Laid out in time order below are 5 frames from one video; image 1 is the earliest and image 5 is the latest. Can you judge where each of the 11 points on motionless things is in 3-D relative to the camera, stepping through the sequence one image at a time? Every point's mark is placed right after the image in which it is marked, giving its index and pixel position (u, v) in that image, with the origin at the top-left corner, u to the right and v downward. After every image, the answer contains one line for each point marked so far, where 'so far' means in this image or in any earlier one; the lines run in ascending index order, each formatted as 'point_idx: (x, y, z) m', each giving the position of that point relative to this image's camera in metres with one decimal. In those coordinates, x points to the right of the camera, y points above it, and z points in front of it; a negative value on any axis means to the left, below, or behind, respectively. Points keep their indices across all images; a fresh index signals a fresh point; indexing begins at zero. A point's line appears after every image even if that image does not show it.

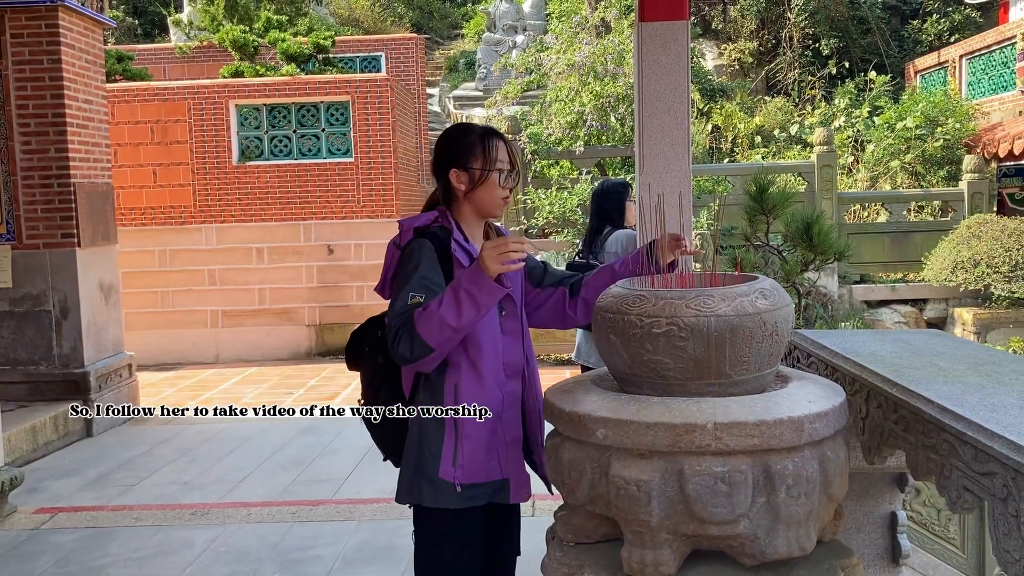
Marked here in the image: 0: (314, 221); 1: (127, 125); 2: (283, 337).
0: (-1.9, +0.6, +8.8) m
1: (-3.6, +1.5, +8.7) m
2: (-2.2, -0.5, +8.8) m
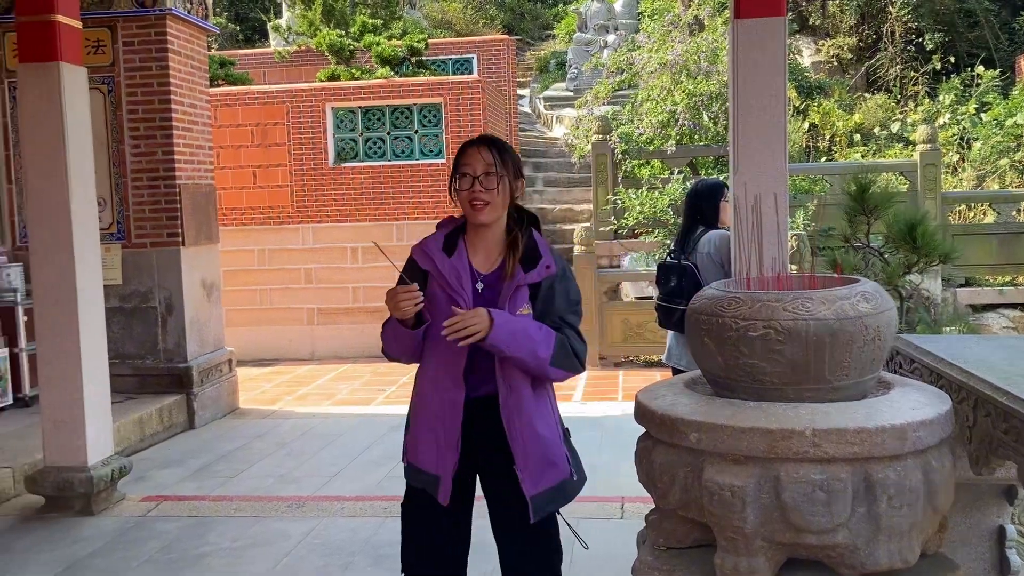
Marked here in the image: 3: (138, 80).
0: (-1.0, +0.6, +8.9) m
1: (-2.7, +1.5, +9.0) m
2: (-1.3, -0.5, +9.0) m
3: (-2.4, +1.4, +6.1) m
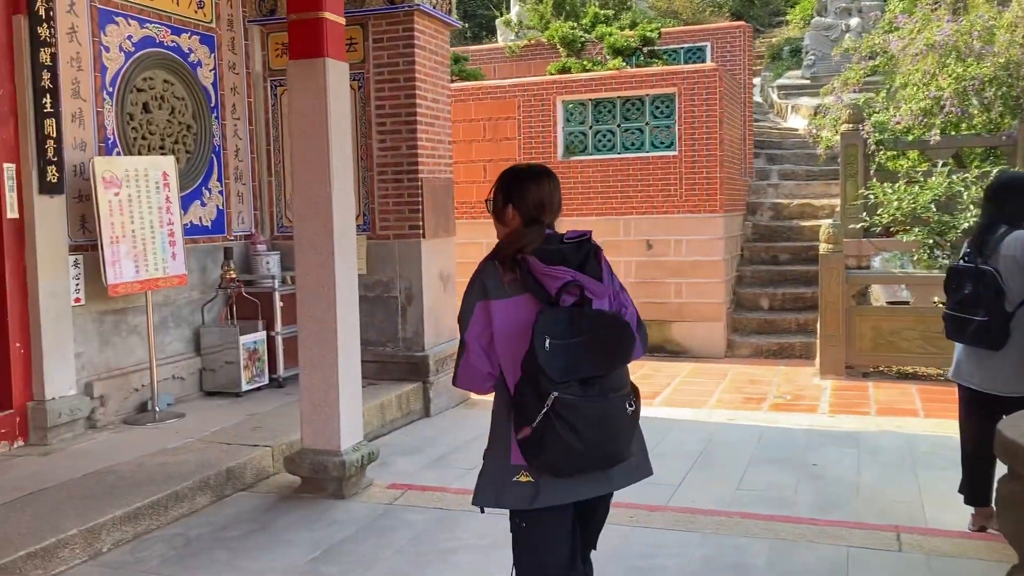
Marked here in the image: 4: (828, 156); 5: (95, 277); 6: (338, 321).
0: (+1.2, +0.7, +8.7) m
1: (-0.5, +1.6, +9.2) m
2: (+0.8, -0.4, +8.9) m
3: (-0.8, +1.4, +6.2) m
4: (+3.5, +1.5, +10.3) m
5: (-2.3, +0.1, +5.1) m
6: (-0.8, -0.1, +4.2) m
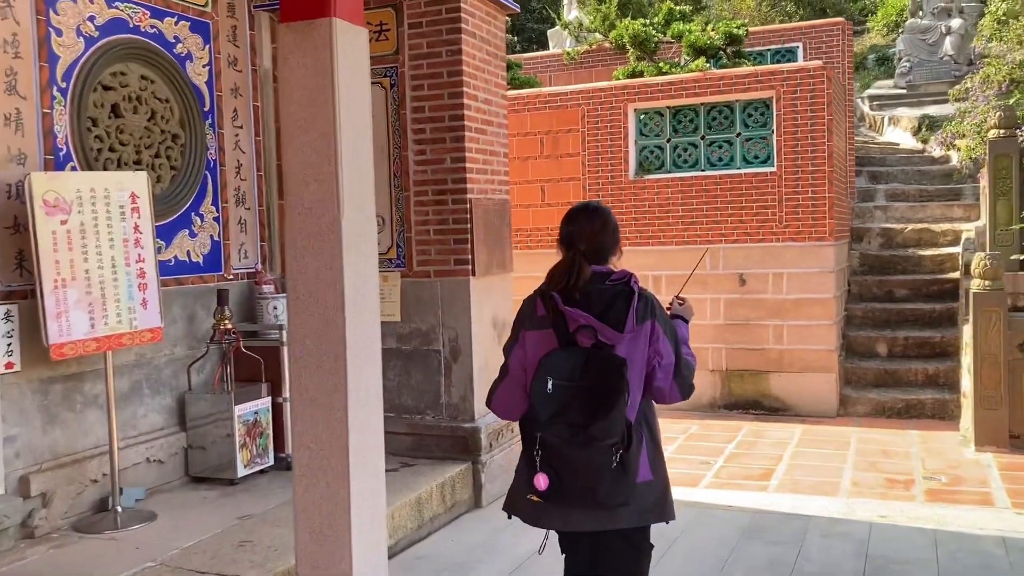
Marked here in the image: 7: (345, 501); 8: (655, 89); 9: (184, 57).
0: (+1.7, +0.3, +7.3) m
1: (0.0, +1.3, +7.8) m
2: (+1.4, -0.7, +7.4) m
3: (-0.5, +1.1, +4.9) m
4: (+4.1, +1.1, +8.8) m
5: (-1.9, -0.2, +3.8) m
6: (-0.5, -0.4, +2.8) m
7: (-0.5, -0.6, +2.8) m
8: (+1.1, +1.6, +7.4) m
9: (-1.6, +1.1, +4.6) m
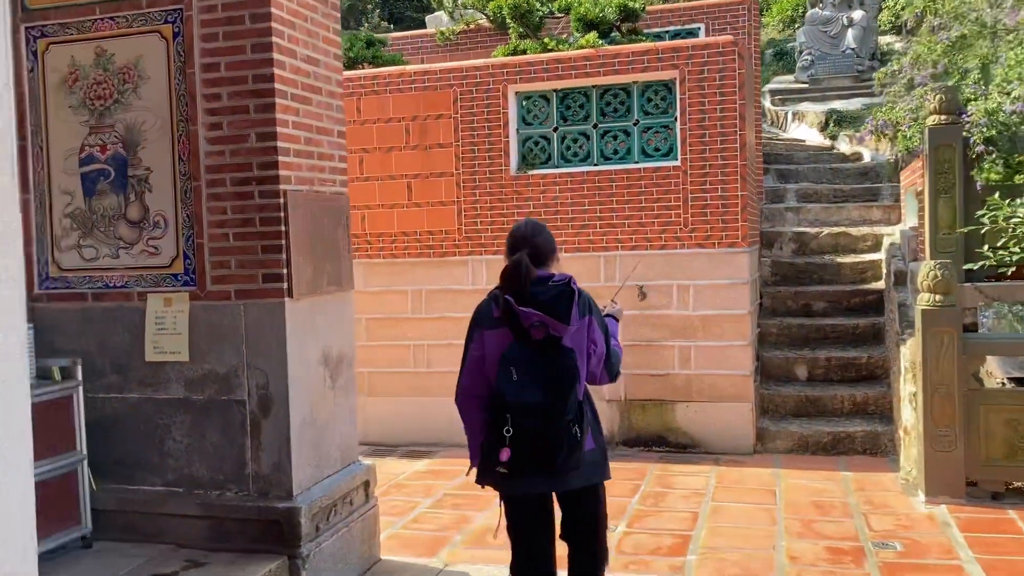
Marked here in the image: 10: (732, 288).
0: (+0.7, +0.2, +6.1) m
1: (-0.9, +1.1, +6.5) m
2: (+0.4, -0.9, +6.2) m
3: (-1.1, +1.0, +3.6) m
4: (+2.9, +1.0, +7.9) m
5: (-2.5, -0.3, +2.3) m
6: (-0.9, -0.4, +1.5) m
7: (-0.9, -0.7, +1.4) m
8: (+0.2, +1.5, +6.2) m
9: (-2.2, +1.0, +3.2) m
10: (+1.4, 0.0, +5.9) m
